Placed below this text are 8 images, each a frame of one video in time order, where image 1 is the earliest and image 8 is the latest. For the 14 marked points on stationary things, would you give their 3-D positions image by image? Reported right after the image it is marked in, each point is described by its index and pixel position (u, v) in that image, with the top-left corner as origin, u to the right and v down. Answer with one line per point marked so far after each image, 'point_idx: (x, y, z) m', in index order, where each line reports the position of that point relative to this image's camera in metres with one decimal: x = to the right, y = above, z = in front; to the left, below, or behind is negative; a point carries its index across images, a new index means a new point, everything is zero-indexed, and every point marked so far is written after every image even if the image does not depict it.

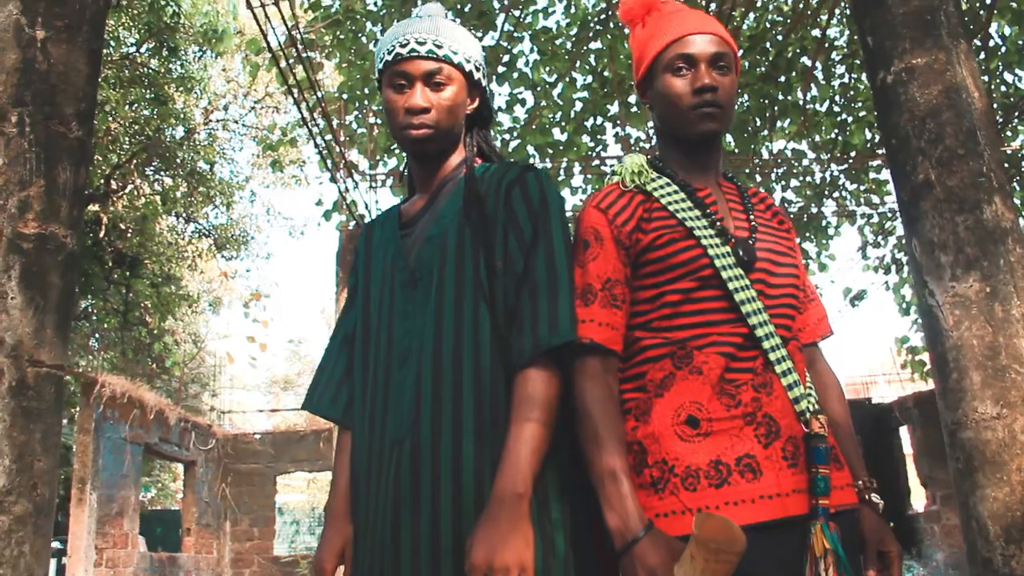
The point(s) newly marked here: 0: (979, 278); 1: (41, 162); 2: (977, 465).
0: (+0.8, 0.0, +1.9) m
1: (-0.9, +0.2, +2.0) m
2: (+0.8, -0.3, +1.8) m
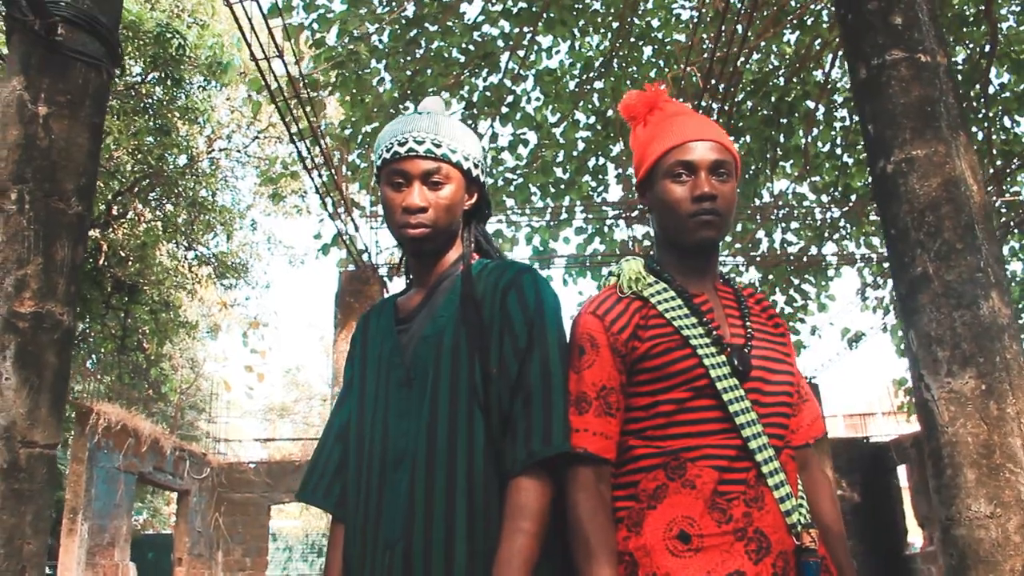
0: (+0.8, -0.1, +1.9) m
1: (-0.9, +0.1, +2.0) m
2: (+0.8, -0.5, +1.8) m
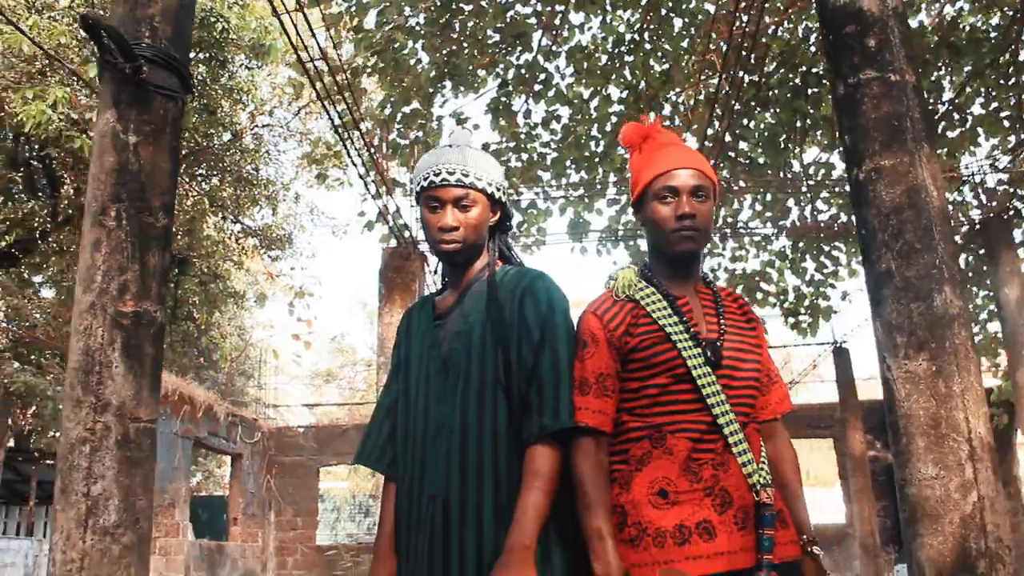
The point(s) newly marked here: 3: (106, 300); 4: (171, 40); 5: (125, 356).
0: (+0.9, -0.1, +2.3) m
1: (-0.8, +0.1, +2.4) m
2: (+0.8, -0.5, +2.2) m
3: (-0.9, 0.0, +2.4) m
4: (-0.8, +0.6, +2.6) m
5: (-0.8, -0.1, +2.3) m
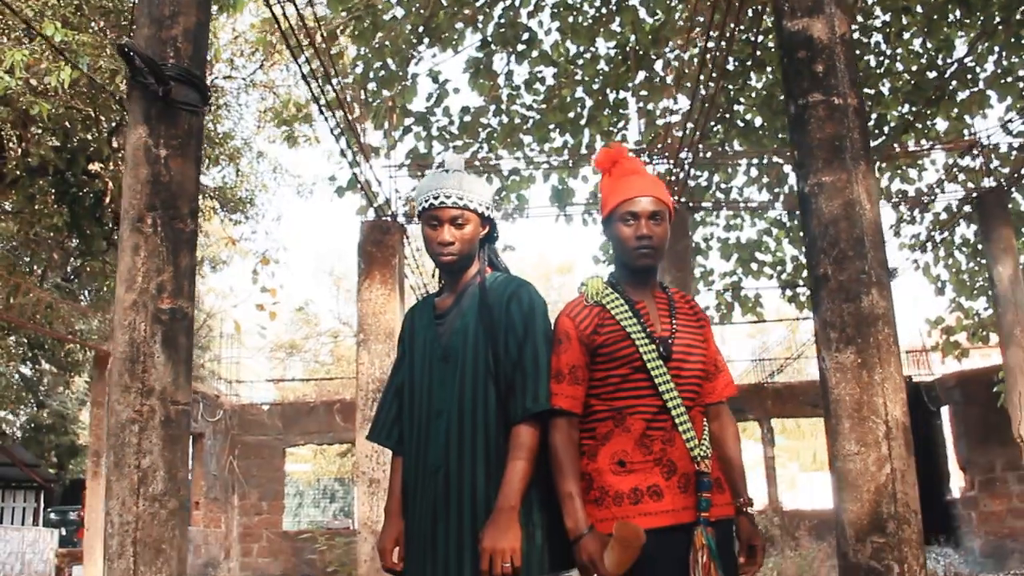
0: (+0.8, -0.2, +2.7) m
1: (-0.9, +0.1, +2.8) m
2: (+0.8, -0.5, +2.6) m
3: (-0.9, 0.0, +2.7) m
4: (-0.9, +0.6, +3.0) m
5: (-0.9, -0.1, +2.7) m
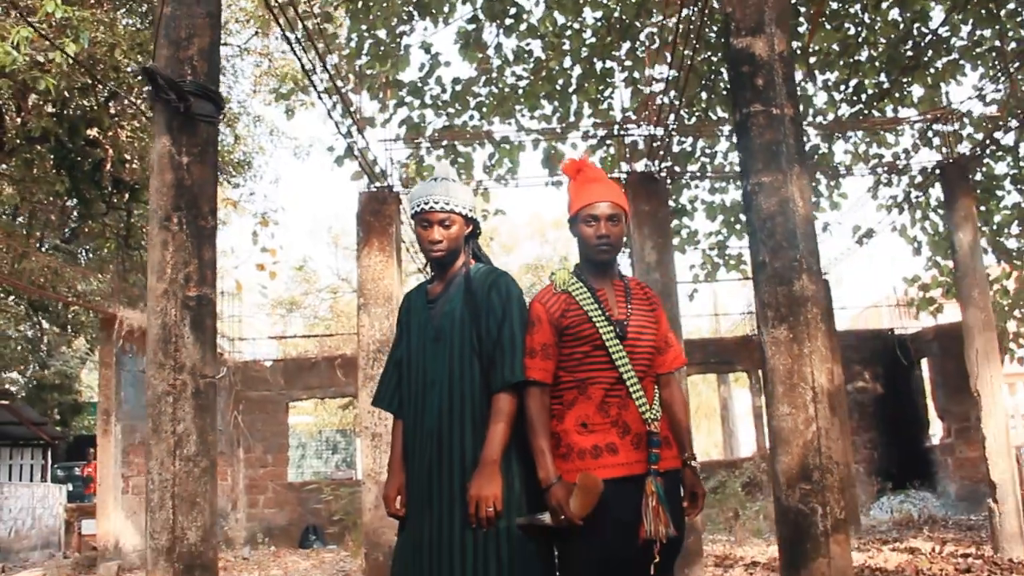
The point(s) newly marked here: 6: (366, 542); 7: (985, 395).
0: (+0.8, -0.1, +3.1) m
1: (-0.9, +0.1, +3.2) m
2: (+0.7, -0.4, +3.1) m
3: (-1.0, 0.0, +3.2) m
4: (-0.9, +0.7, +3.4) m
5: (-0.9, -0.1, +3.1) m
6: (-1.0, -1.7, +7.4) m
7: (+3.2, -0.7, +7.6) m
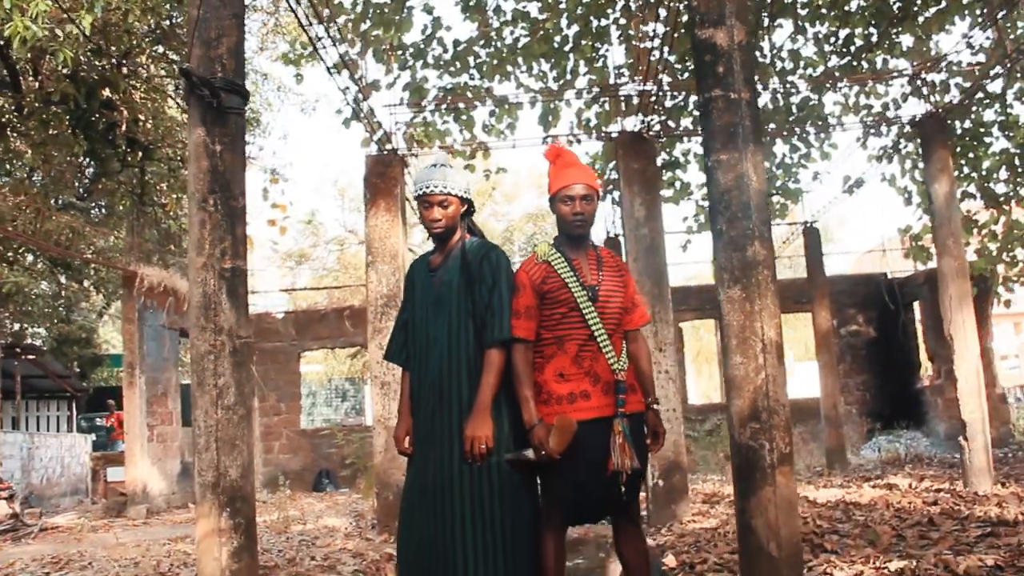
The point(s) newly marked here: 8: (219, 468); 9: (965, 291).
0: (+0.7, 0.0, +3.6) m
1: (-1.0, +0.2, +3.7) m
2: (+0.7, -0.3, +3.6) m
3: (-1.0, +0.1, +3.6) m
4: (-1.0, +0.8, +3.8) m
5: (-0.9, 0.0, +3.6) m
6: (-1.0, -1.4, +7.9) m
7: (+3.2, -0.4, +8.1) m
8: (-0.9, -0.6, +3.6) m
9: (+3.3, 0.0, +8.1) m
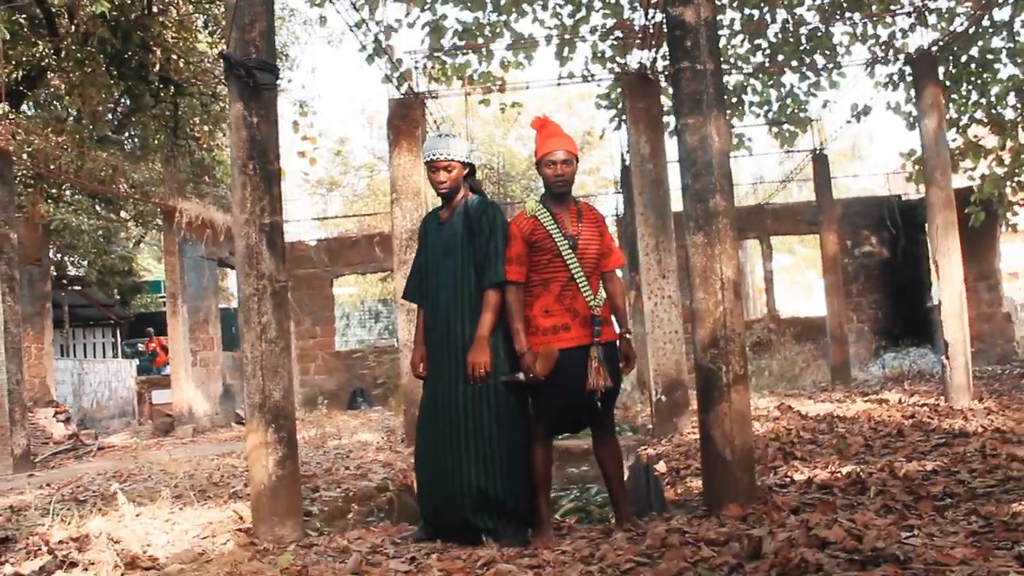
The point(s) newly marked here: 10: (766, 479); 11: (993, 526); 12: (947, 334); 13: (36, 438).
0: (+0.7, +0.2, +4.2) m
1: (-1.0, +0.4, +4.3) m
2: (+0.7, -0.1, +4.2) m
3: (-1.0, +0.3, +4.3) m
4: (-1.0, +0.9, +4.4) m
5: (-0.9, +0.2, +4.3) m
6: (-0.8, -0.9, +8.7) m
7: (+3.4, +0.2, +8.6) m
8: (-1.0, -0.4, +4.3) m
9: (+3.4, +0.5, +8.6) m
10: (+1.1, -0.9, +5.0) m
11: (+1.4, -0.7, +3.3) m
12: (+3.4, -0.4, +8.6) m
13: (-4.6, -1.5, +10.7) m
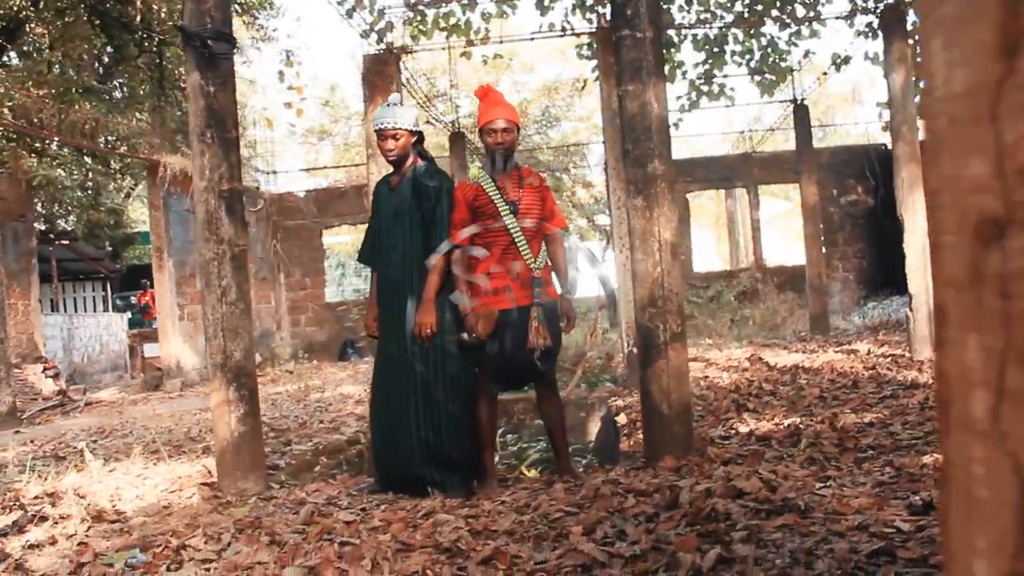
0: (+0.5, +0.4, +4.4) m
1: (-1.2, +0.5, +4.5) m
2: (+0.5, 0.0, +4.4) m
3: (-1.2, +0.4, +4.5) m
4: (-1.2, +1.1, +4.6) m
5: (-1.2, +0.3, +4.5) m
6: (-1.0, -0.5, +8.9) m
7: (+3.1, +0.5, +8.8) m
8: (-1.2, -0.3, +4.4) m
9: (+3.2, +0.9, +8.8) m
10: (+0.9, -0.7, +5.2) m
11: (+1.2, -0.6, +3.5) m
12: (+3.2, 0.0, +8.8) m
13: (-4.8, -1.0, +11.0) m
